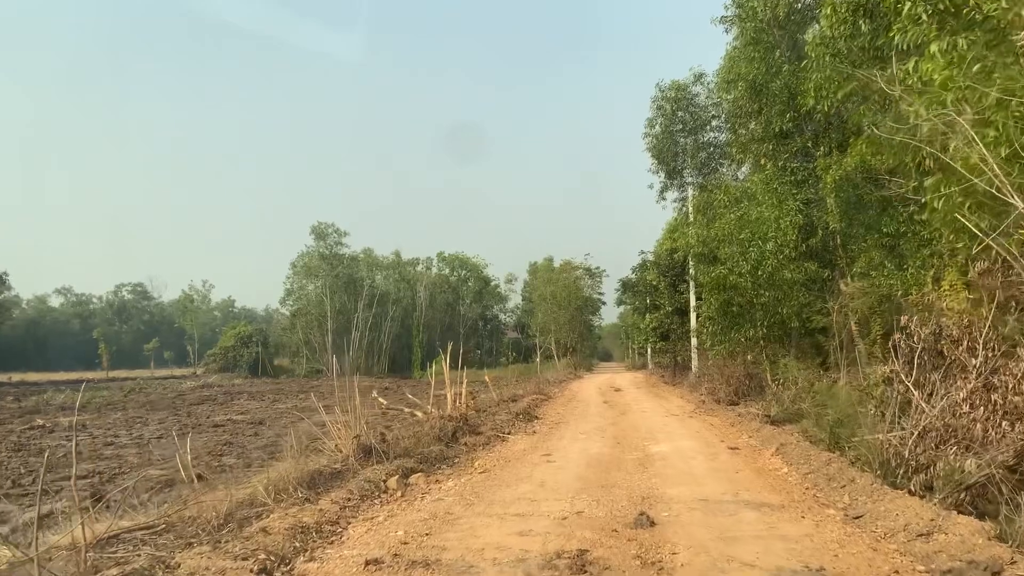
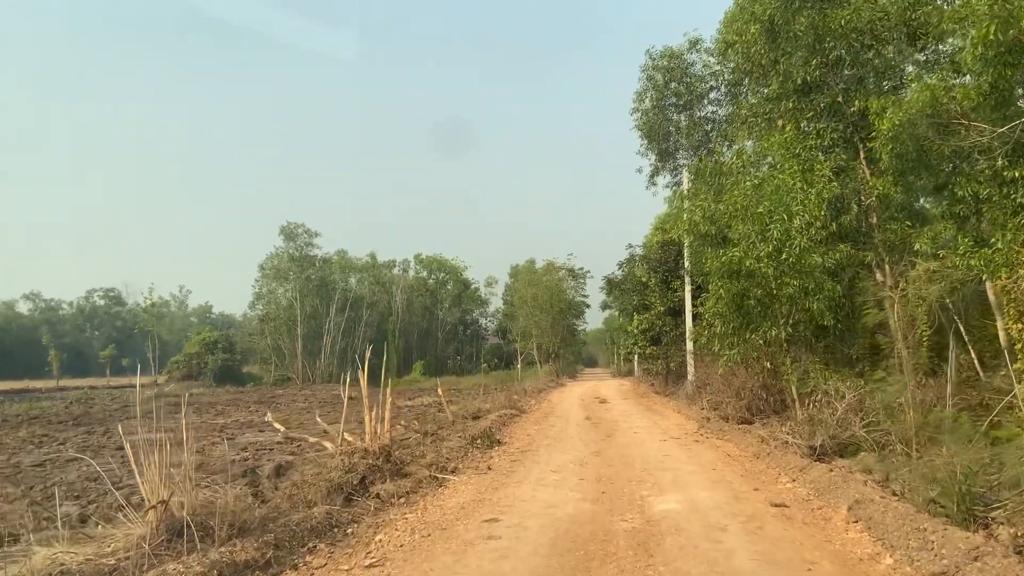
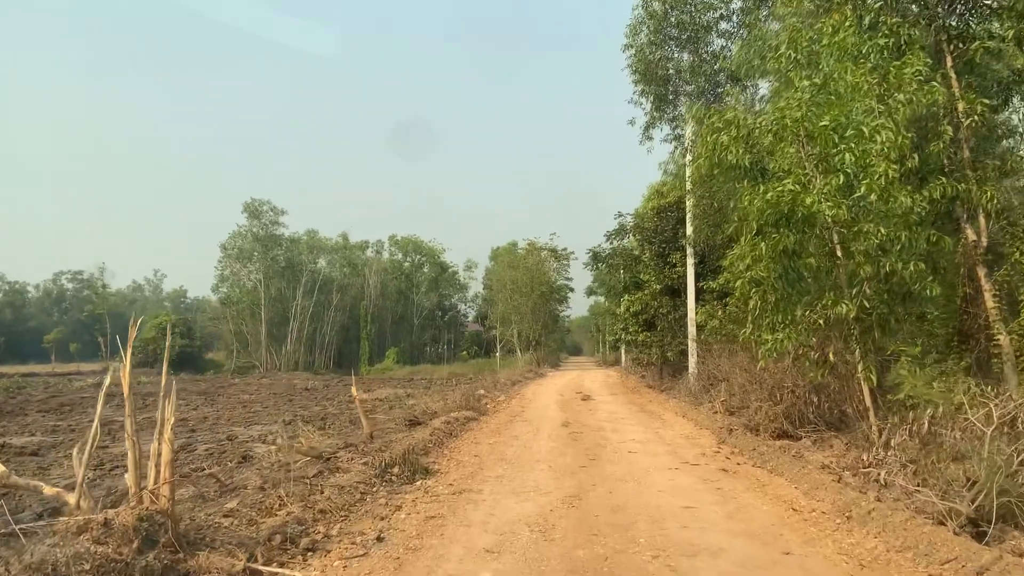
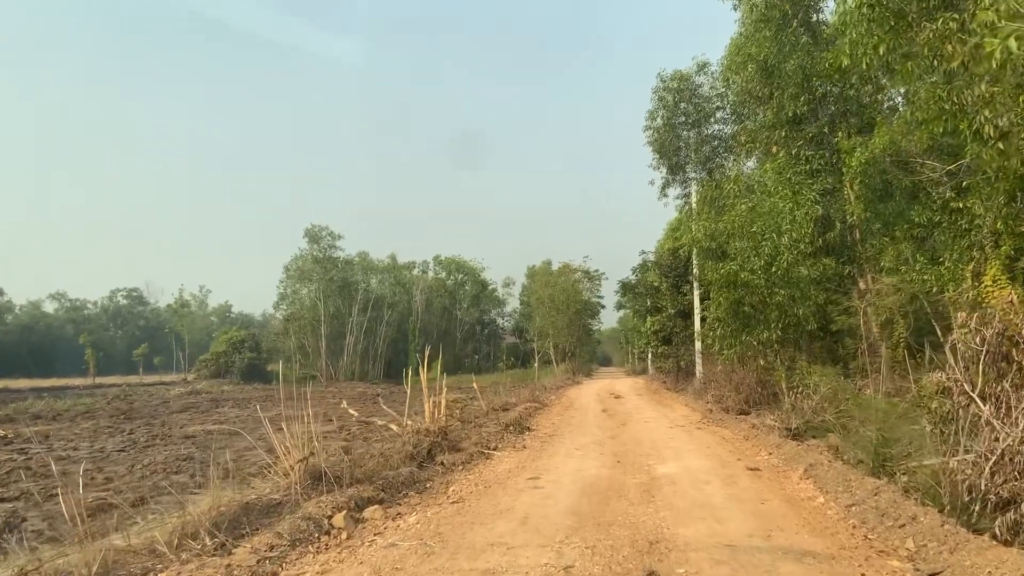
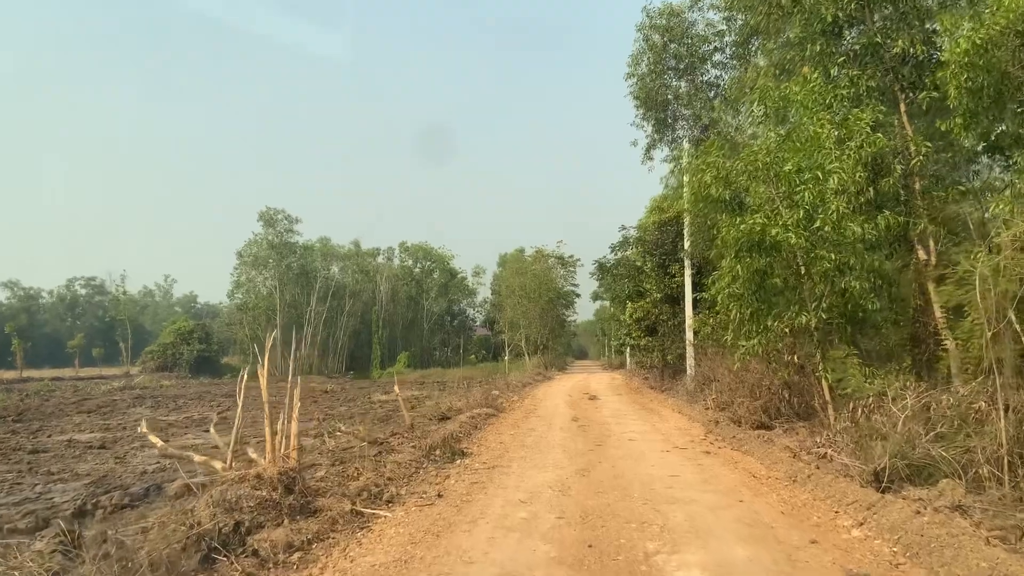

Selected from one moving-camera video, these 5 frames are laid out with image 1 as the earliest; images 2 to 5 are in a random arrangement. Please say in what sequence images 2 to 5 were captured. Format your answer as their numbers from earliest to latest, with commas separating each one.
4, 2, 5, 3
